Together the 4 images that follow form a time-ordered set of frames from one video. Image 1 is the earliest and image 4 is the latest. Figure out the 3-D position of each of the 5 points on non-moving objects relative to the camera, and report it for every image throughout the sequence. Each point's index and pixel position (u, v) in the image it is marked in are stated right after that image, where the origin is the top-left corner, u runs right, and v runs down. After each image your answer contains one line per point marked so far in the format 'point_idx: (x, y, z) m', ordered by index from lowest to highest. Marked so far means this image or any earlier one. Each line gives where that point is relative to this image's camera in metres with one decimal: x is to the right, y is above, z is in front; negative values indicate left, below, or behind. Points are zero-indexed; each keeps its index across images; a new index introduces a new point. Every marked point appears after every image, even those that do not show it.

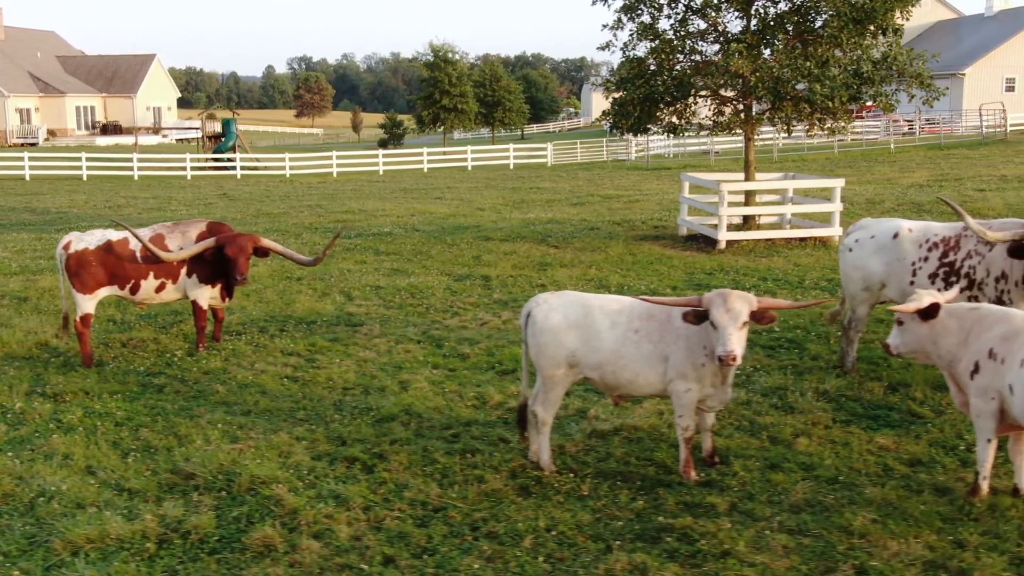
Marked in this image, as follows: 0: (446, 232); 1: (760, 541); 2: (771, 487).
0: (-1.2, +1.0, +19.5) m
1: (+1.1, -1.2, +5.1) m
2: (+1.4, -1.0, +5.8) m
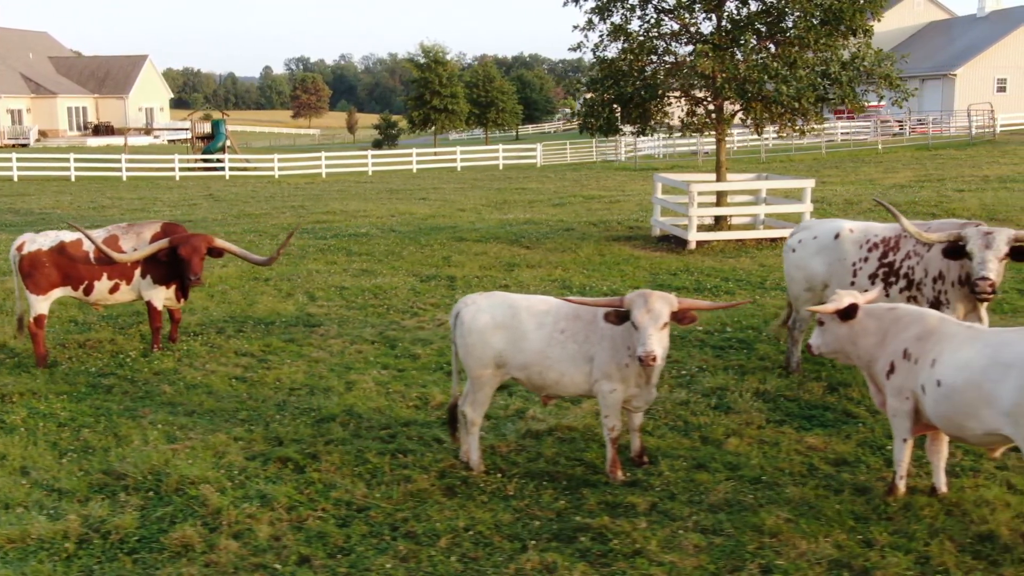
0: (-1.6, +1.0, +19.5) m
1: (+0.7, -1.2, +5.1) m
2: (+1.0, -1.0, +5.8) m
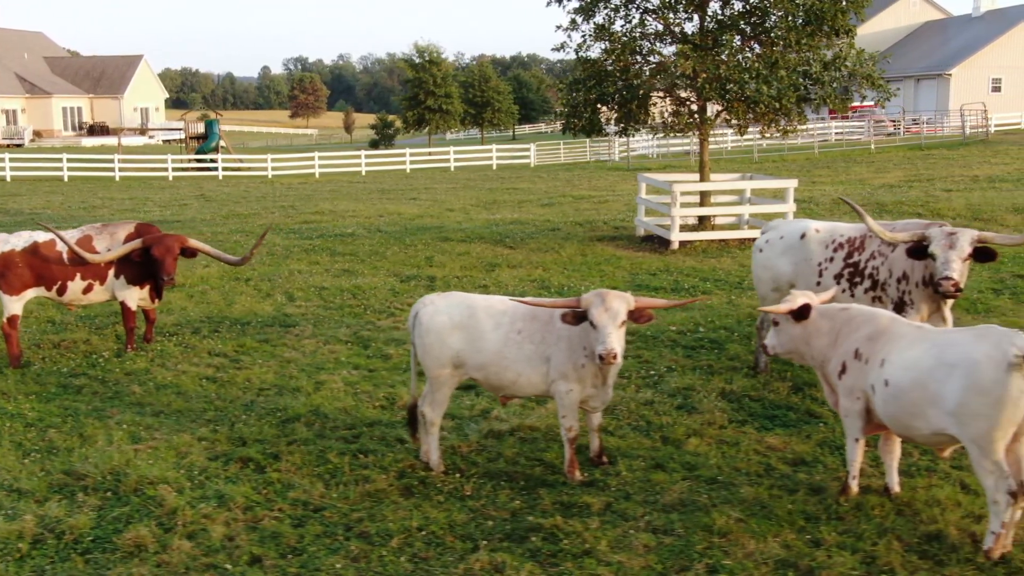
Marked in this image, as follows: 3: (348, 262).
0: (-1.8, +1.0, +19.6) m
1: (+0.5, -1.2, +5.1) m
2: (+0.7, -1.0, +5.8) m
3: (-2.3, +0.4, +15.5) m
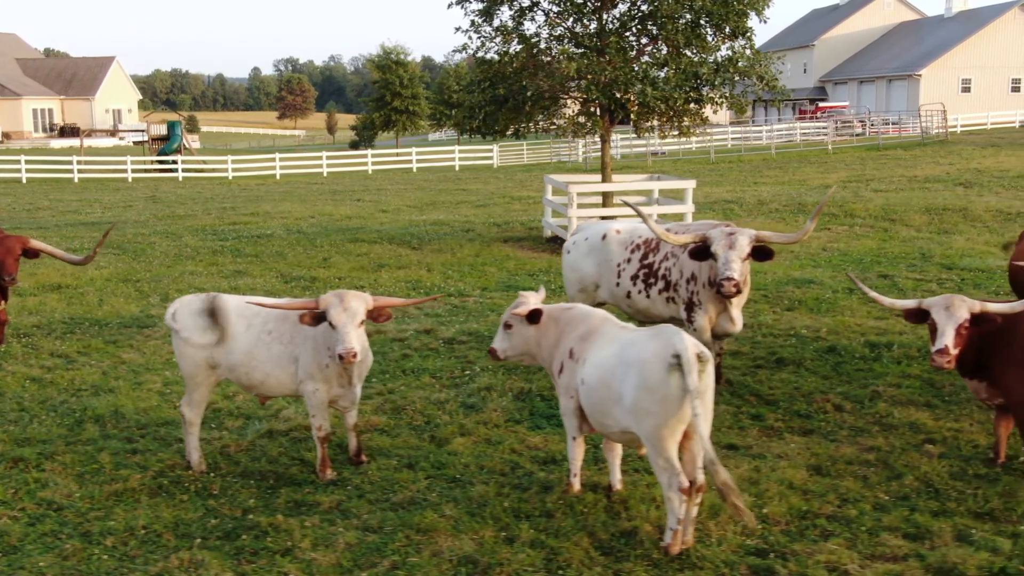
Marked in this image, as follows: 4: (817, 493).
0: (-3.3, +1.0, +19.6) m
1: (-0.9, -1.2, +5.2) m
2: (-0.7, -1.1, +5.9) m
3: (-3.7, +0.3, +15.5) m
4: (+1.5, -1.0, +5.5) m
